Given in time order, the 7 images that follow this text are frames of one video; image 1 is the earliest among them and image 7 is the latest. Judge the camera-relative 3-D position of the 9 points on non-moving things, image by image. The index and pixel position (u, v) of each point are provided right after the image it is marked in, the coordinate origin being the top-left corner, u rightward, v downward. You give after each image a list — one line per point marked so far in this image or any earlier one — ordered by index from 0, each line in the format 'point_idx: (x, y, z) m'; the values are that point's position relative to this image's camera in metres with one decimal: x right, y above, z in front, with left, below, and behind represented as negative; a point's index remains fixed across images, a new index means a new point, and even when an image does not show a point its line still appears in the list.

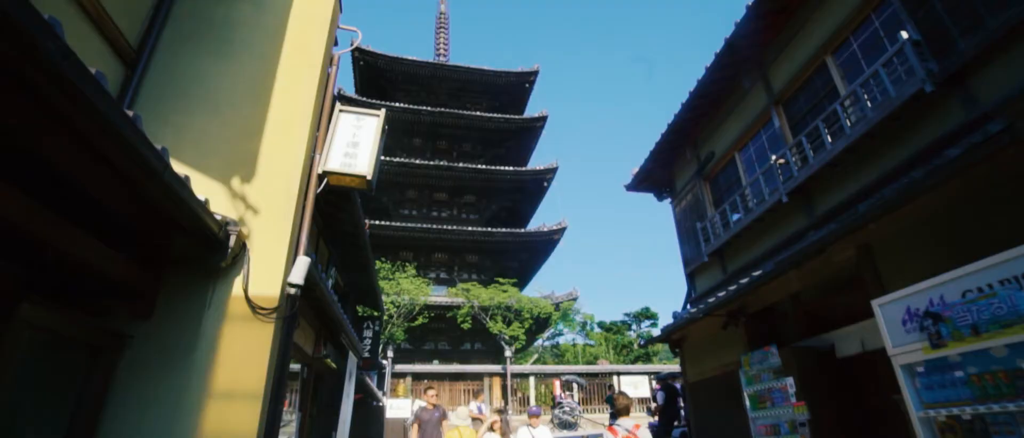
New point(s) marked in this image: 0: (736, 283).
0: (+3.9, -1.2, +8.9) m
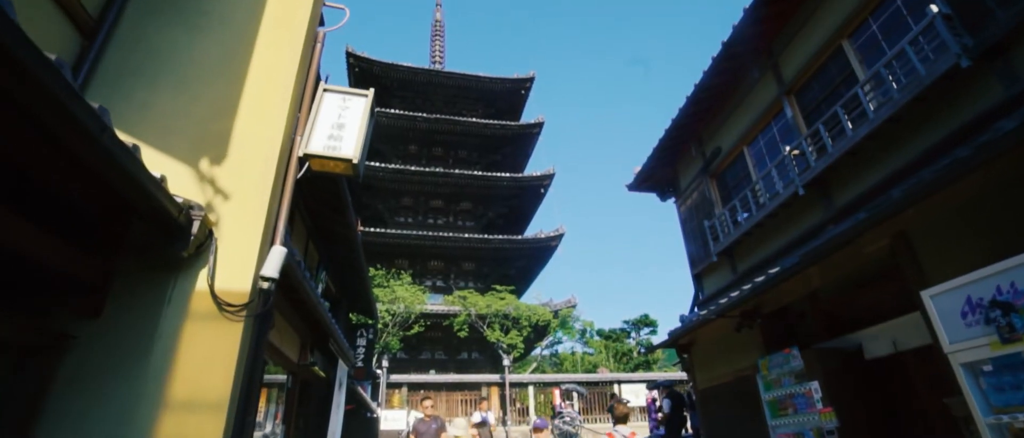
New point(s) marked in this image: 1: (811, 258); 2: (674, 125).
0: (+3.9, -1.1, +8.4) m
1: (+3.4, -0.4, +5.6) m
2: (+3.5, +2.1, +11.0) m
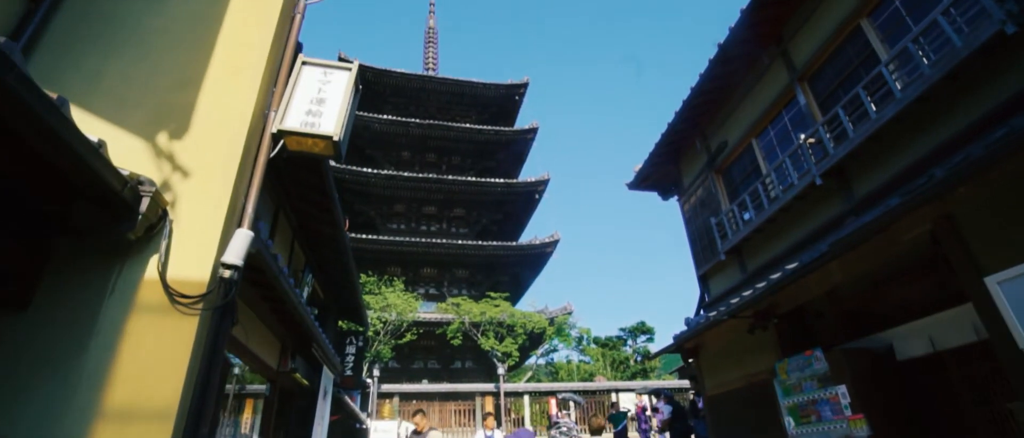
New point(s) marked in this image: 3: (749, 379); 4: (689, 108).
0: (+3.9, -1.0, +7.9) m
1: (+3.4, -0.3, +5.1) m
2: (+3.4, +2.1, +10.5) m
3: (+3.7, -2.5, +7.7) m
4: (+3.5, +2.2, +10.1) m
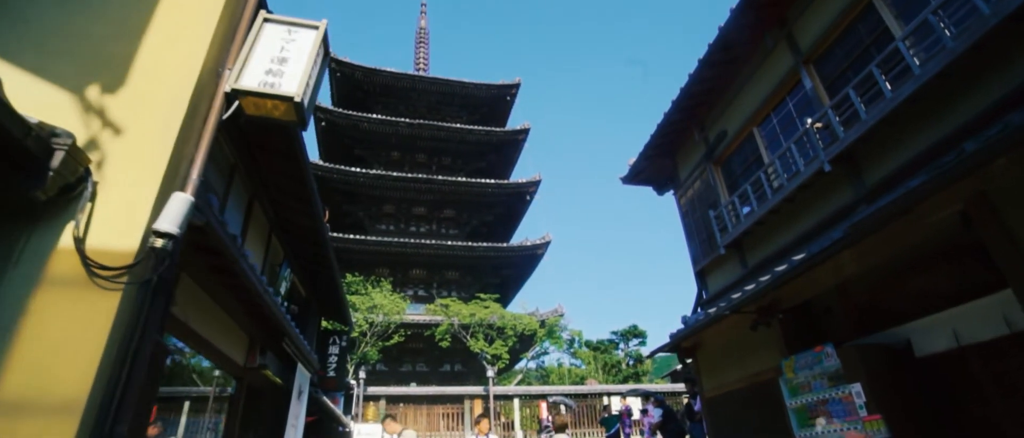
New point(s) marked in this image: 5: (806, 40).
0: (+3.7, -0.9, +7.5) m
1: (+3.3, -0.1, +4.7) m
2: (+3.3, +2.2, +10.1) m
3: (+3.5, -2.3, +7.3) m
4: (+3.4, +2.4, +9.8) m
5: (+4.3, +2.6, +7.4) m
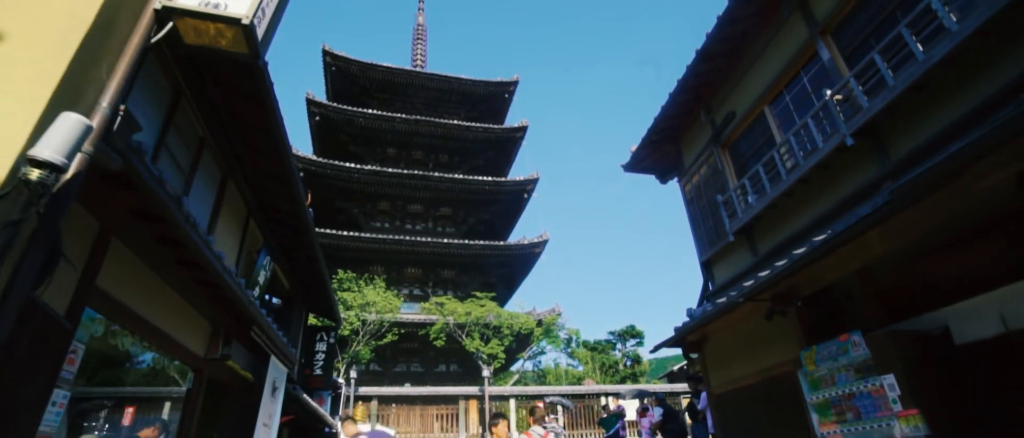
0: (+3.6, -0.6, +6.9) m
1: (+3.2, +0.1, +4.1) m
2: (+3.2, +2.5, +9.6) m
3: (+3.4, -2.1, +6.7) m
4: (+3.3, +2.6, +9.2) m
5: (+4.3, +2.9, +6.8) m
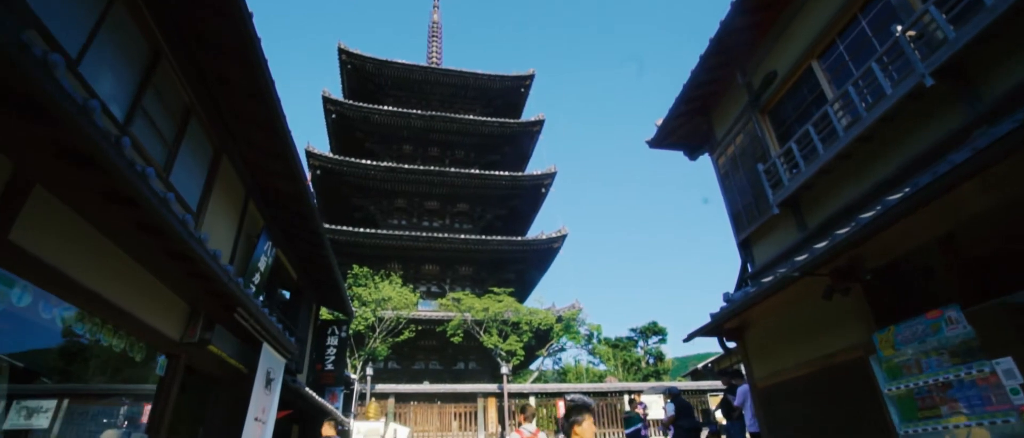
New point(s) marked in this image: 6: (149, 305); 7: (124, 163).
0: (+3.8, -0.2, +6.0) m
1: (+3.3, +0.5, +3.2) m
2: (+3.4, +2.9, +8.7) m
3: (+3.6, -1.7, +5.8) m
4: (+3.5, +3.0, +8.3) m
5: (+4.4, +3.3, +5.9) m
6: (-3.1, -0.7, +4.3) m
7: (-2.4, +0.3, +3.1) m
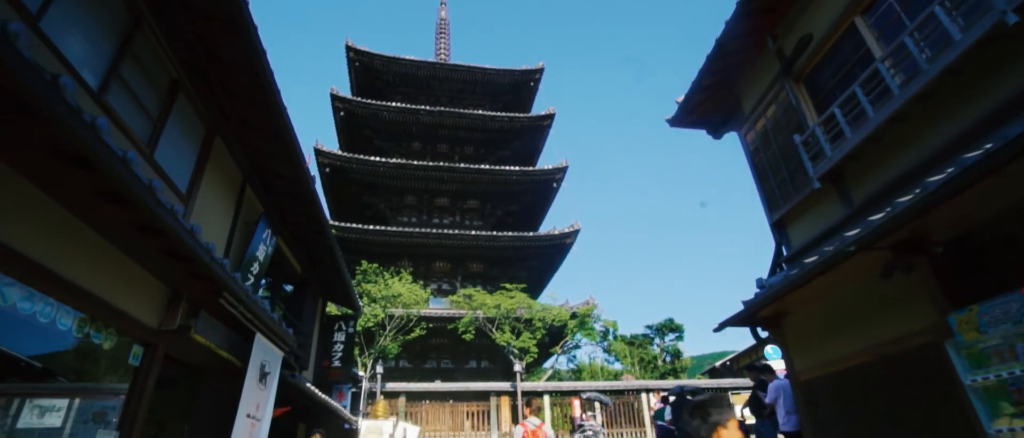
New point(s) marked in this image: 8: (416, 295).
0: (+4.0, +0.1, +5.3) m
1: (+3.4, +0.9, +2.6) m
2: (+3.6, +3.2, +8.0) m
3: (+3.8, -1.3, +5.2) m
4: (+3.7, +3.3, +7.6) m
5: (+4.5, +3.6, +5.2) m
6: (-3.0, -0.4, +3.7) m
7: (-2.3, +0.6, +2.6) m
8: (-3.8, -2.9, +19.7) m
